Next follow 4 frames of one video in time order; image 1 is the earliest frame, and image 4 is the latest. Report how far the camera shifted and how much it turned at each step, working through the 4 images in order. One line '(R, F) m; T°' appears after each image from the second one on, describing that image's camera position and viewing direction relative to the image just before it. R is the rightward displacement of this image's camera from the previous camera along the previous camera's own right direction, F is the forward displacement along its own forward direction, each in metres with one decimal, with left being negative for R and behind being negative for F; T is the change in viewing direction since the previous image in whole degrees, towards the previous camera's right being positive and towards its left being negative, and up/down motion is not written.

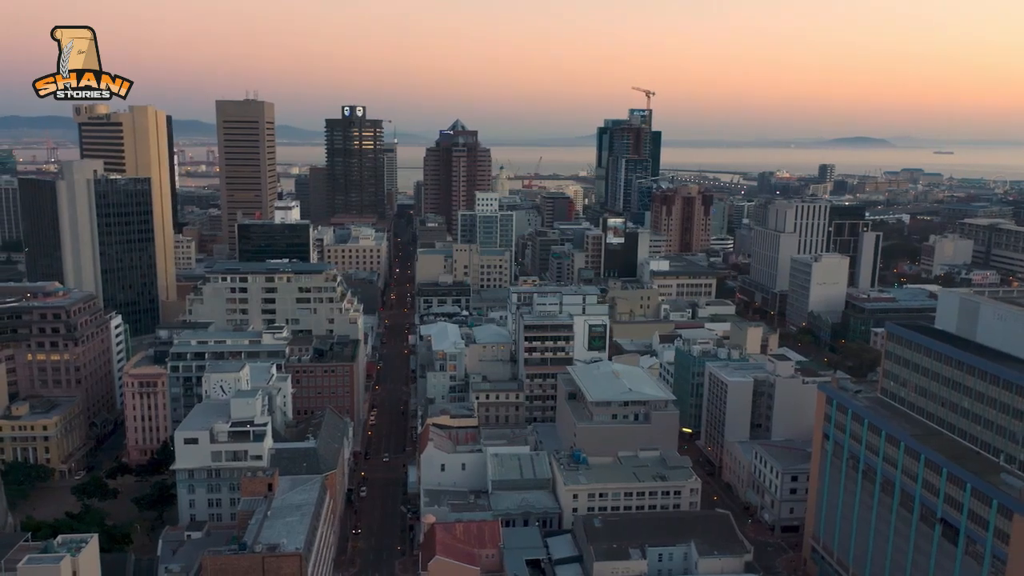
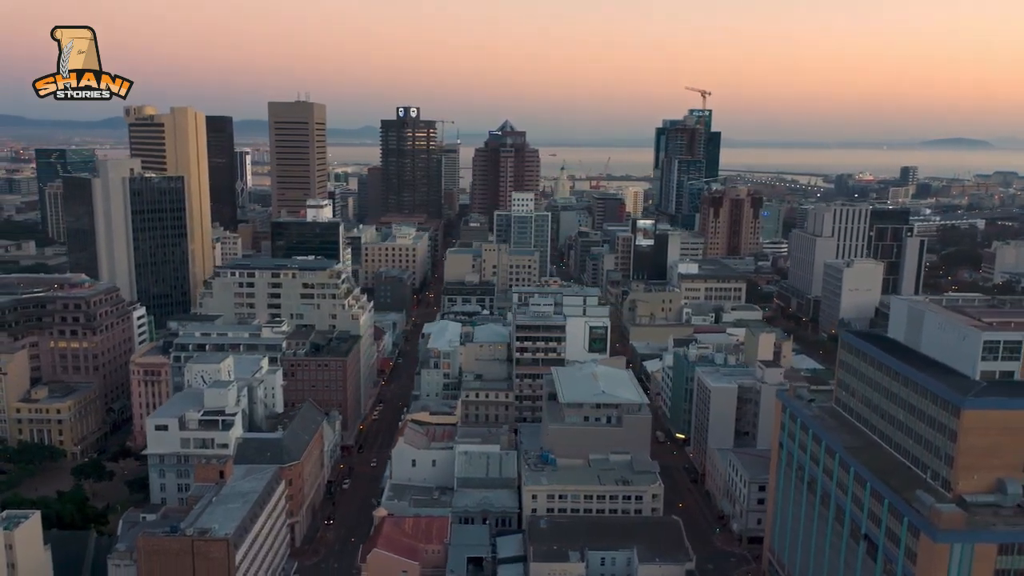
(+6.8, +0.1) m; -5°
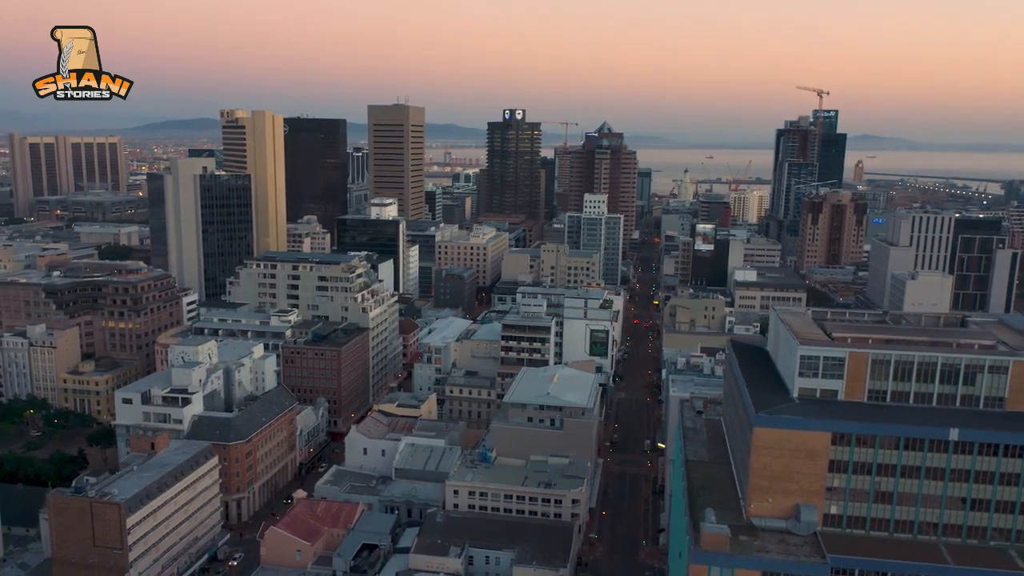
(+13.5, +0.7) m; -10°
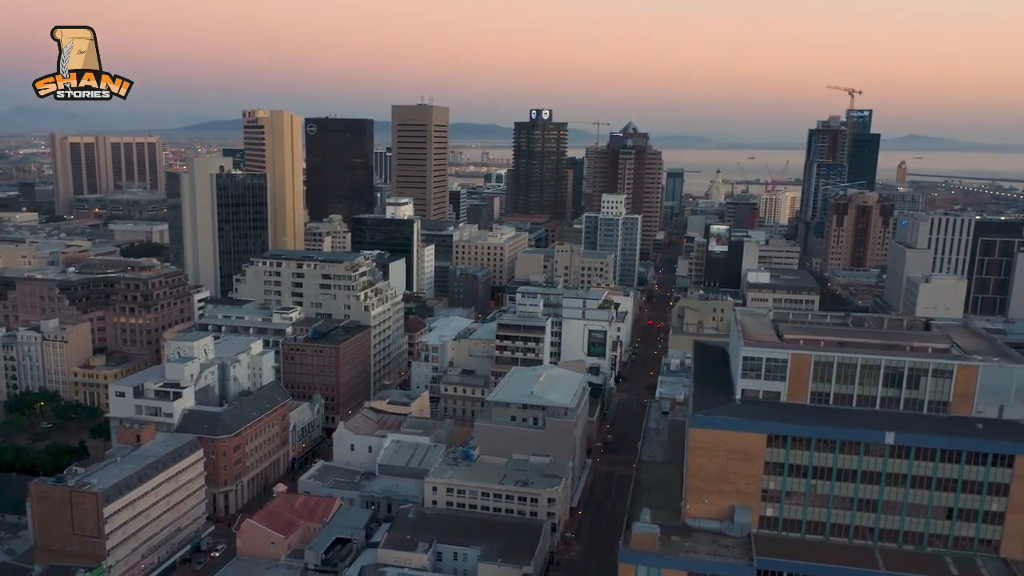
(+3.6, -0.1) m; -3°
